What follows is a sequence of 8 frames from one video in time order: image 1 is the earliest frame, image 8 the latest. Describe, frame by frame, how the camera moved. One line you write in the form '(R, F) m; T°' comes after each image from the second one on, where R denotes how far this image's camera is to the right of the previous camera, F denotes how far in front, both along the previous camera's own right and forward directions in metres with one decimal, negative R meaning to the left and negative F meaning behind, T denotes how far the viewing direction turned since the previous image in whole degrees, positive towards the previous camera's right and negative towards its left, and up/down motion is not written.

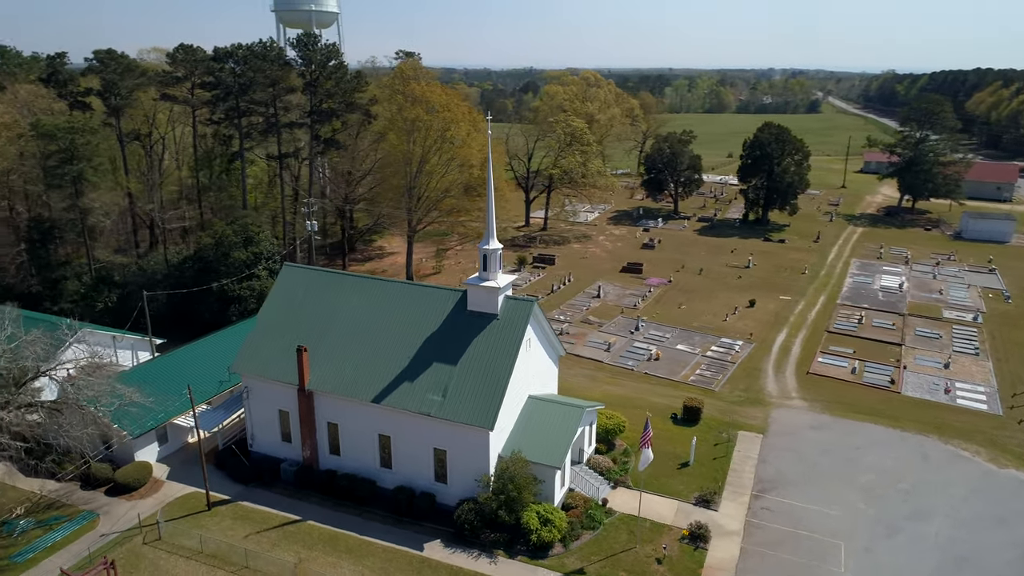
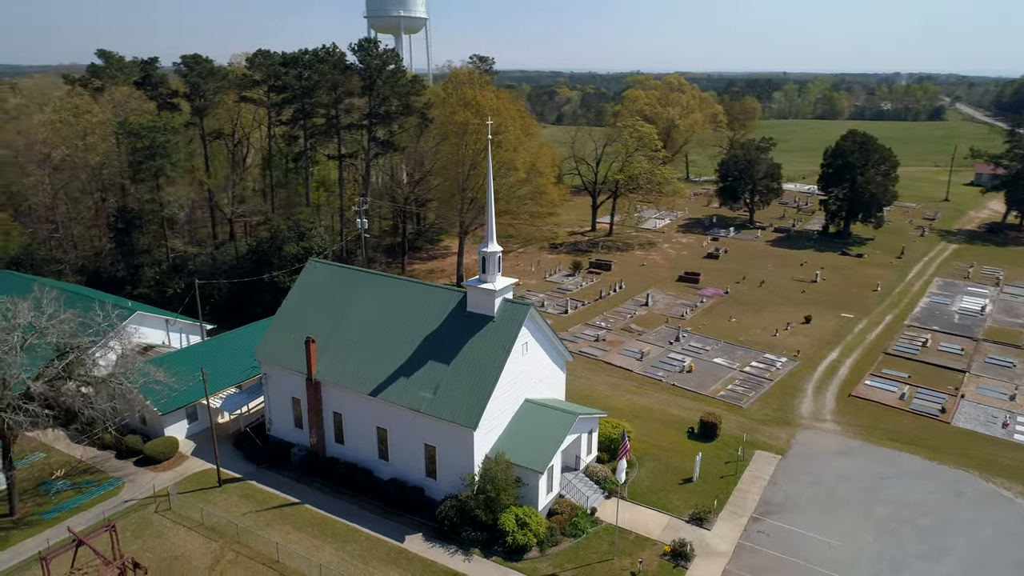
(+4.1, 0.0) m; -8°
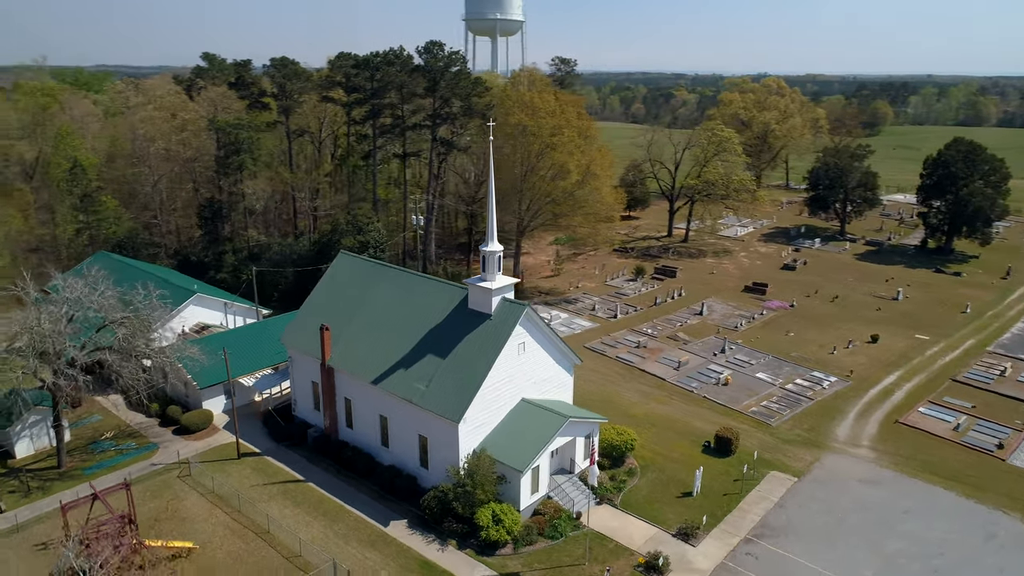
(+4.6, 0.0) m; -9°
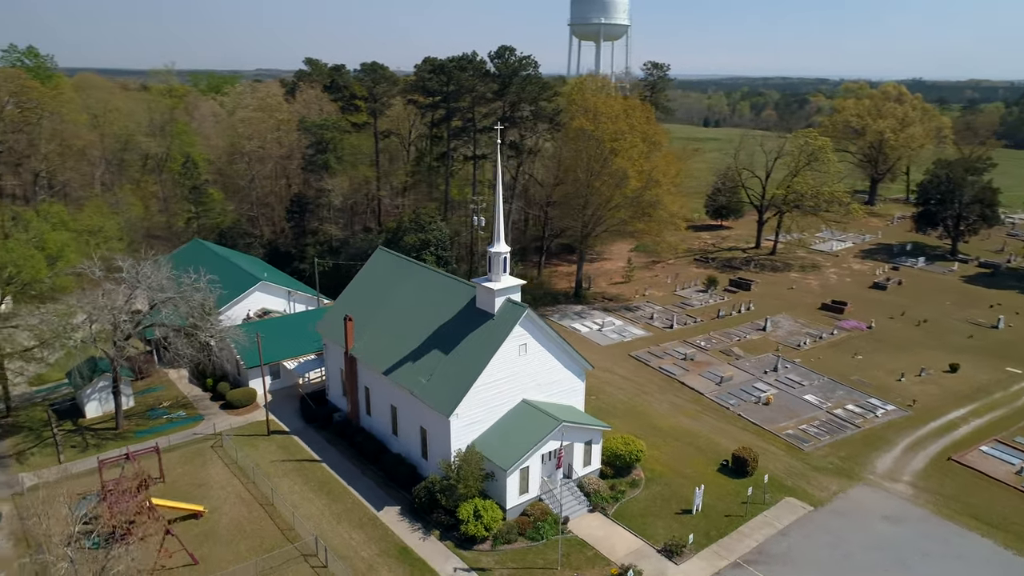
(+4.8, 0.0) m; -10°
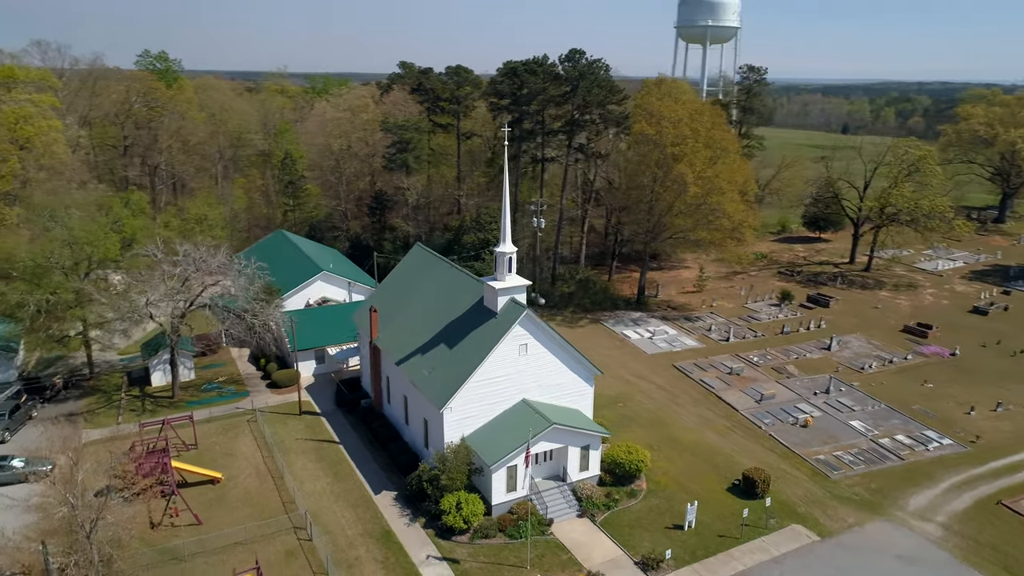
(+5.0, 0.0) m; -10°
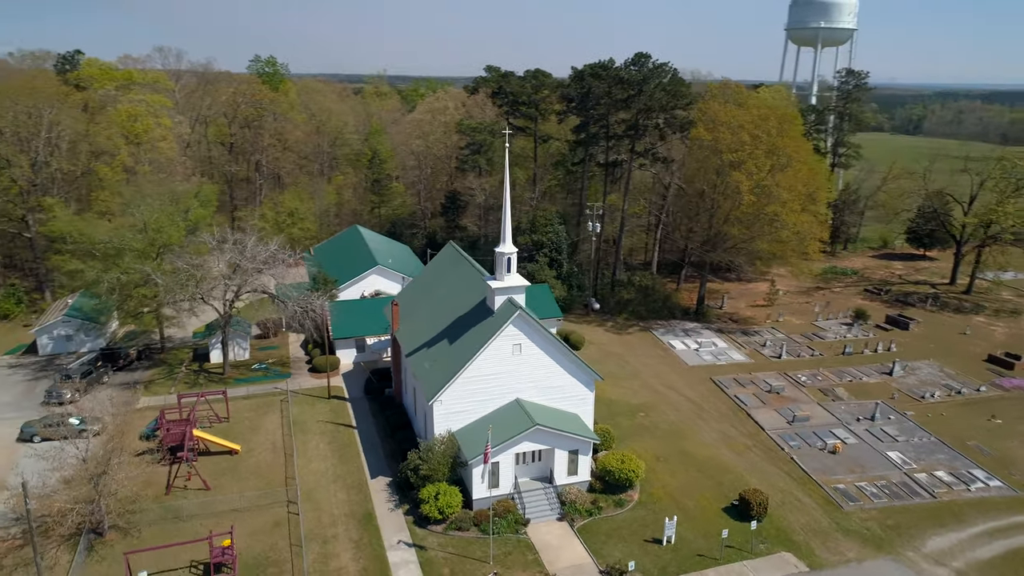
(+5.3, 0.0) m; -10°
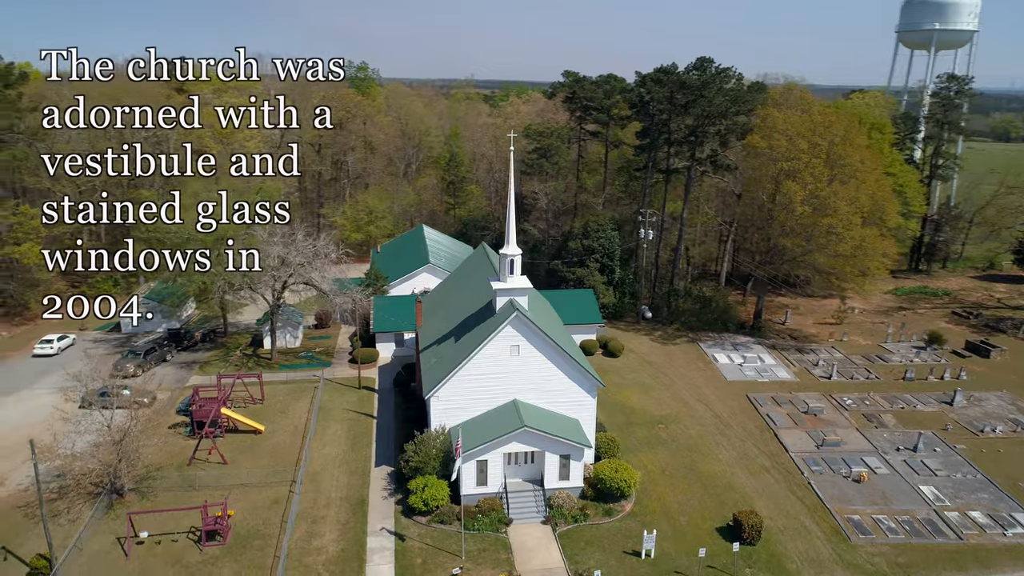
(+4.7, 0.0) m; -9°
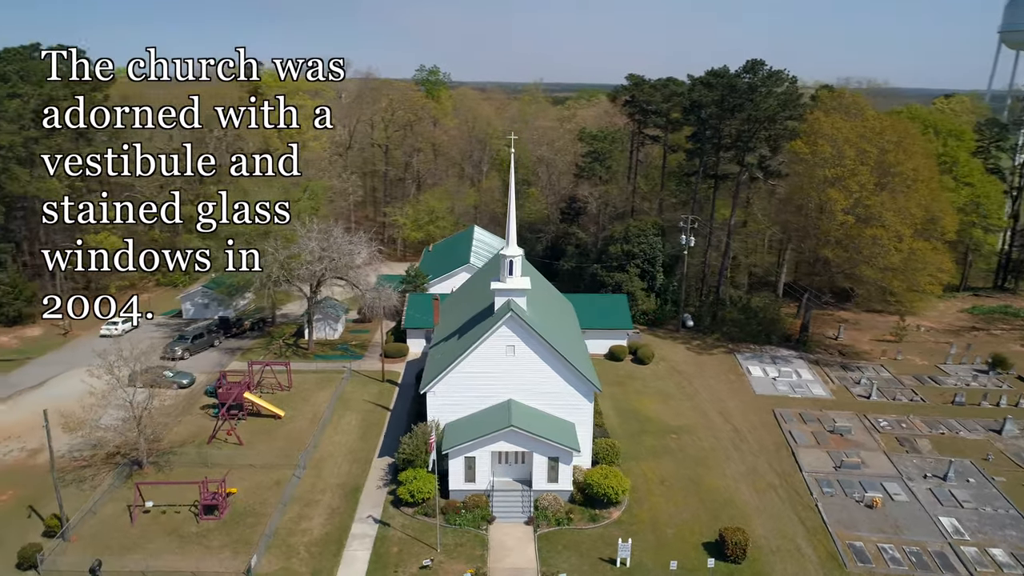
(+4.0, 0.0) m; -7°
